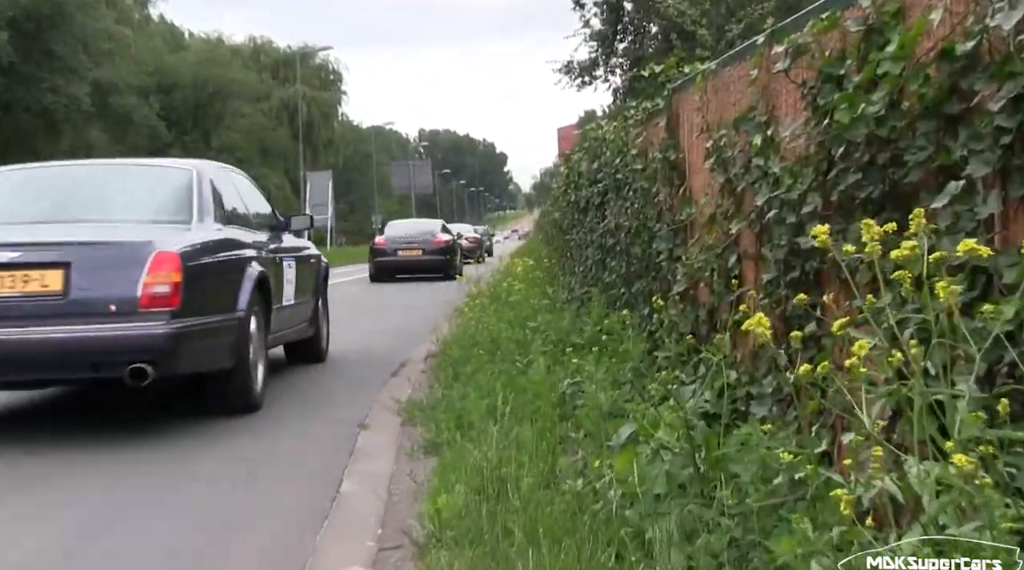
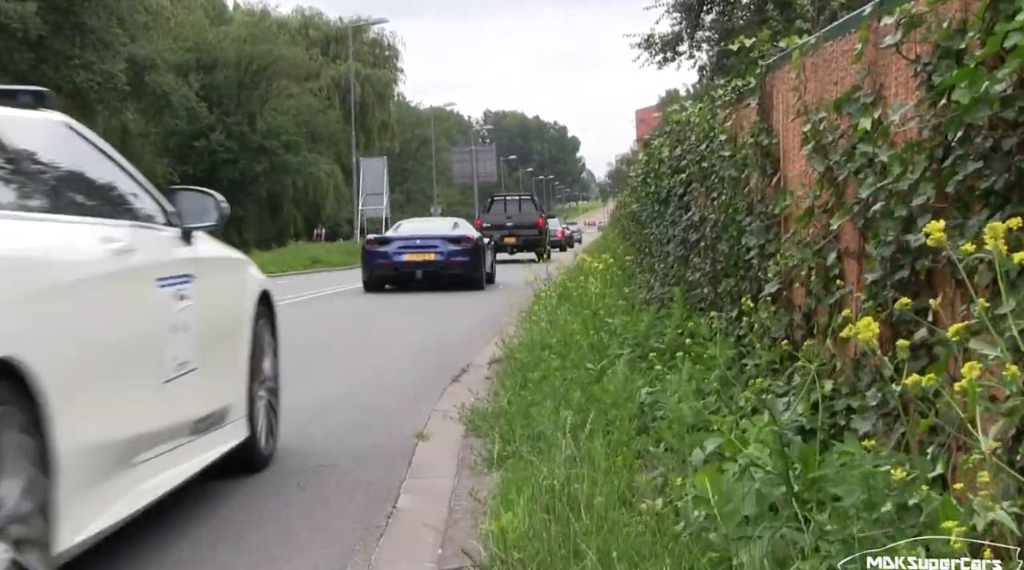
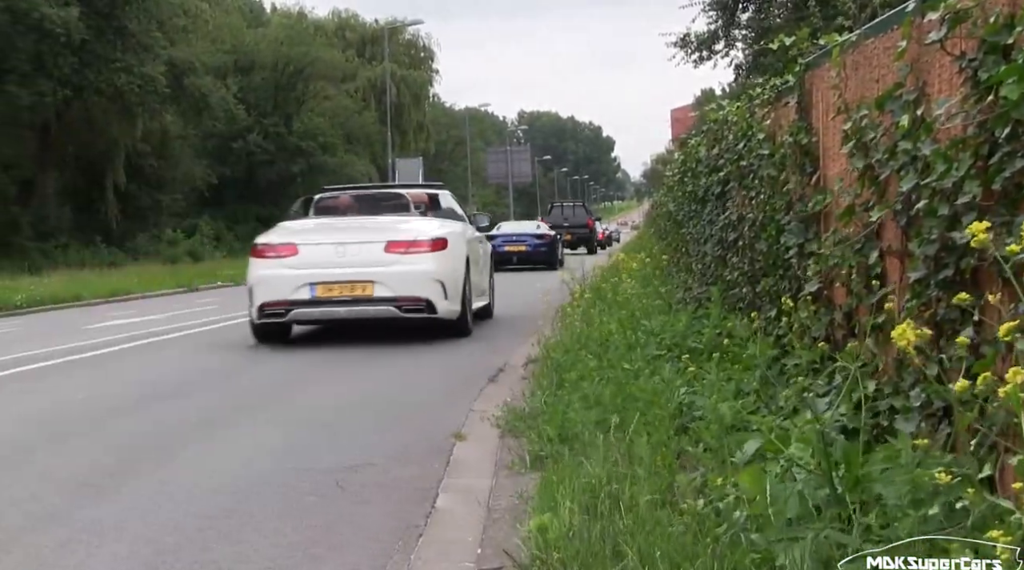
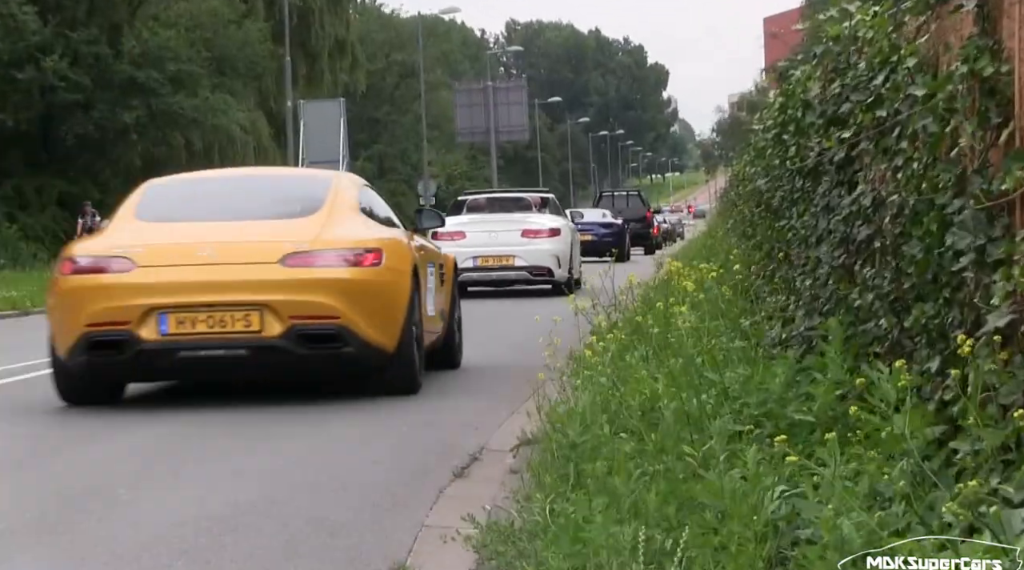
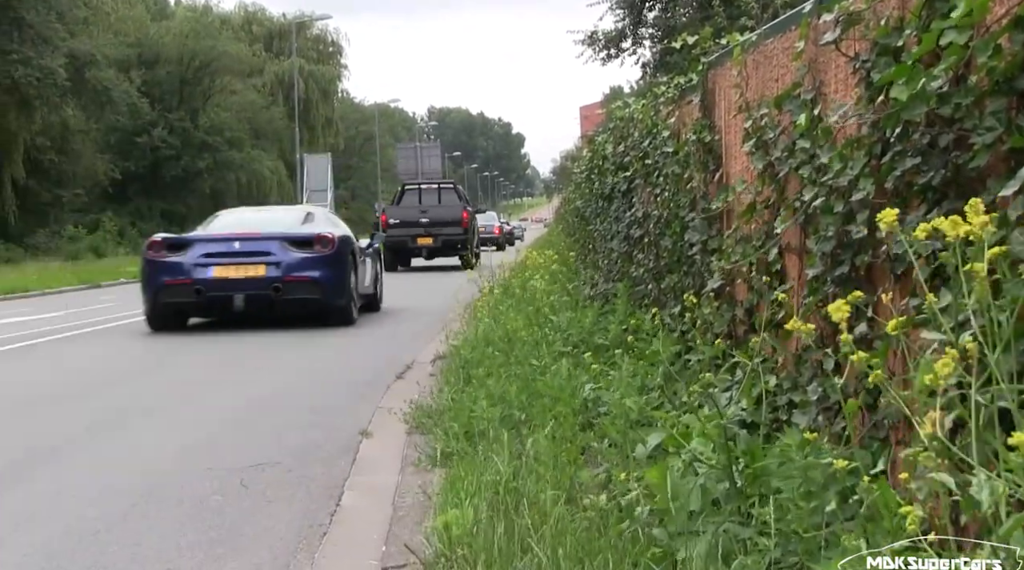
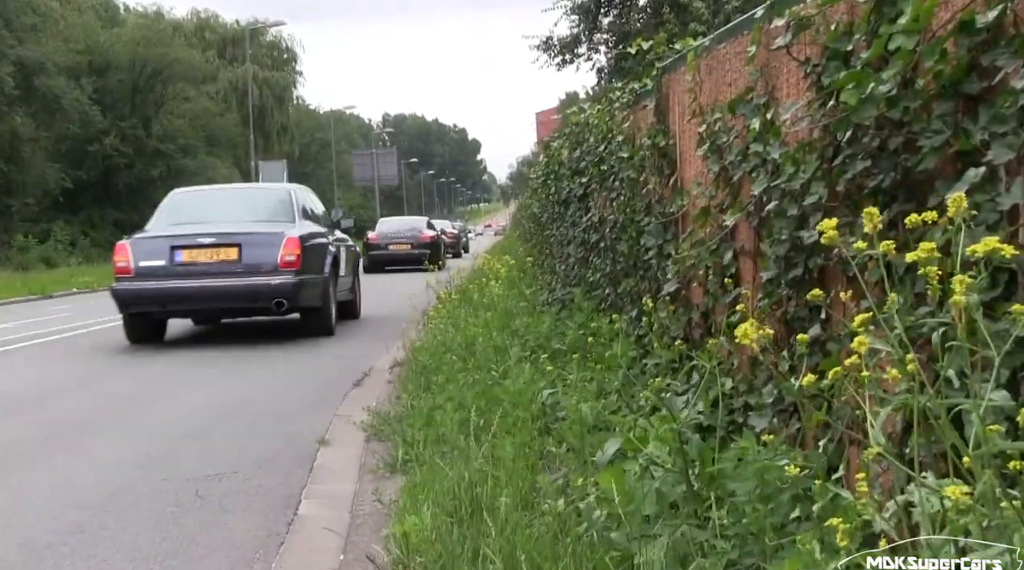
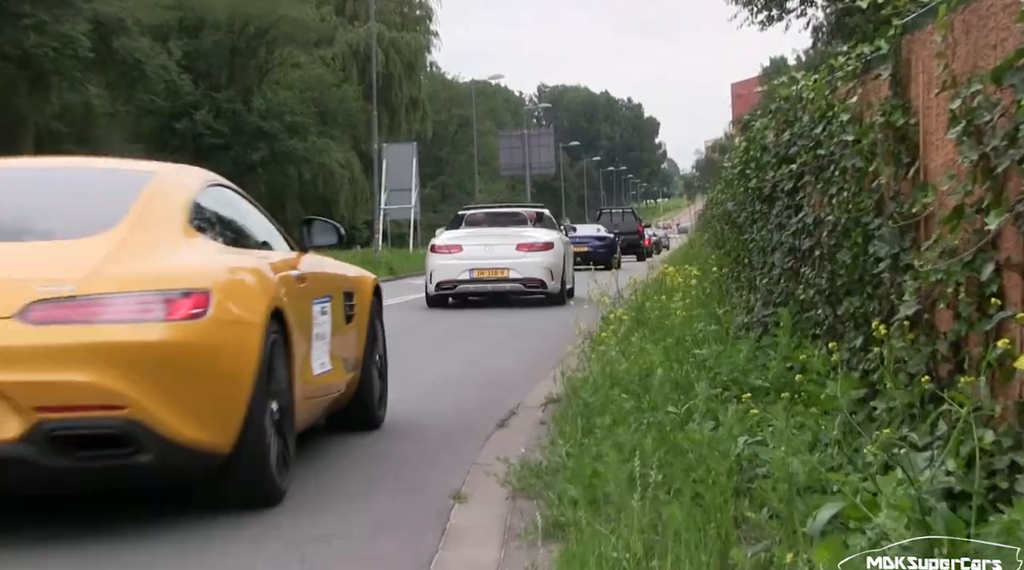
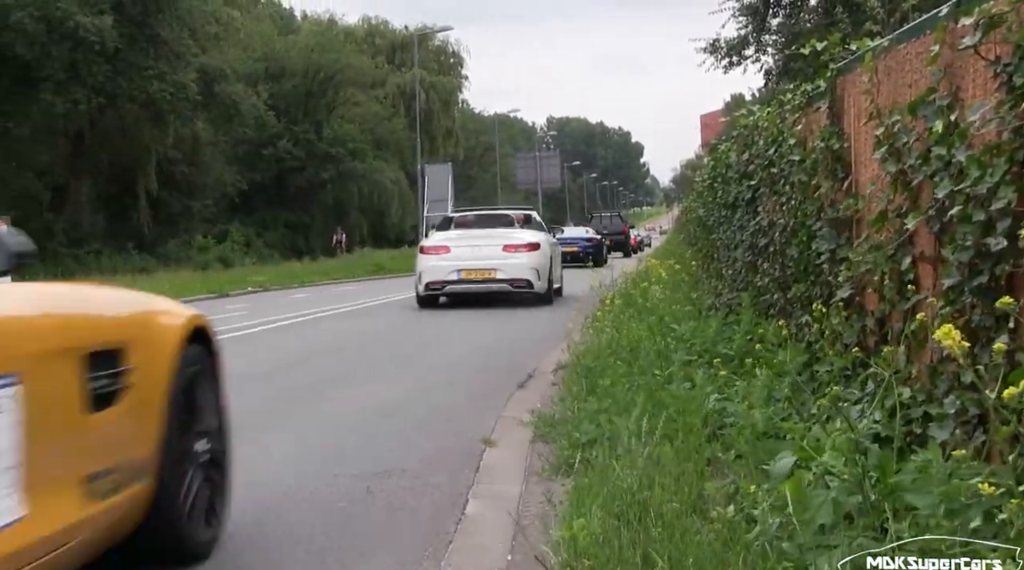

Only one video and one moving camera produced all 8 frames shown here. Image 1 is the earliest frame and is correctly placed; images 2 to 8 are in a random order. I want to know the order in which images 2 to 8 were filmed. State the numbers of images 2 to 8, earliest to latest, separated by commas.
6, 5, 2, 3, 8, 7, 4
